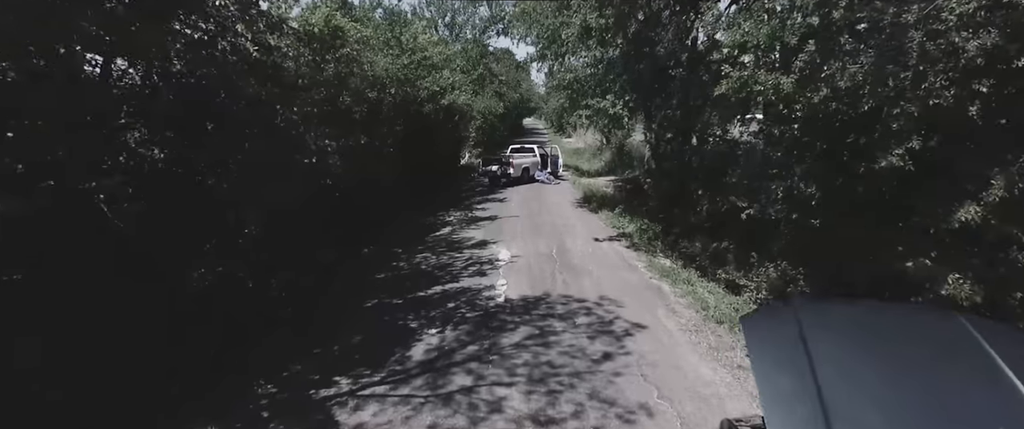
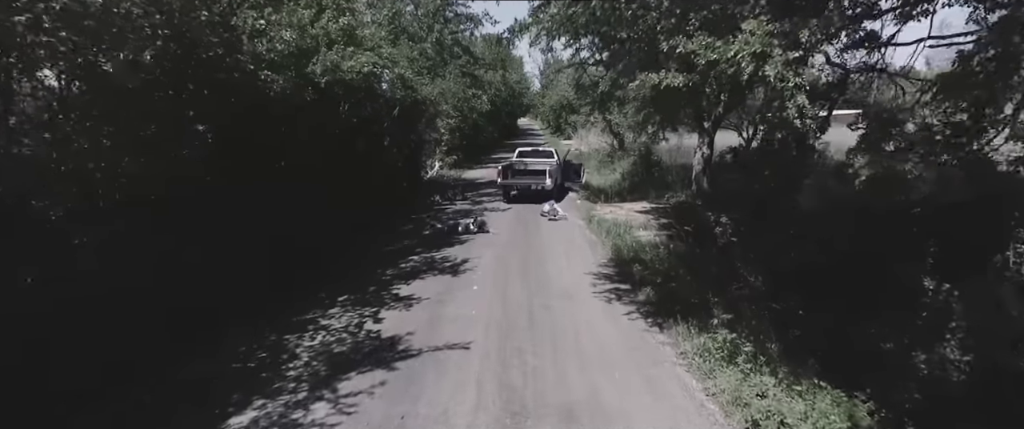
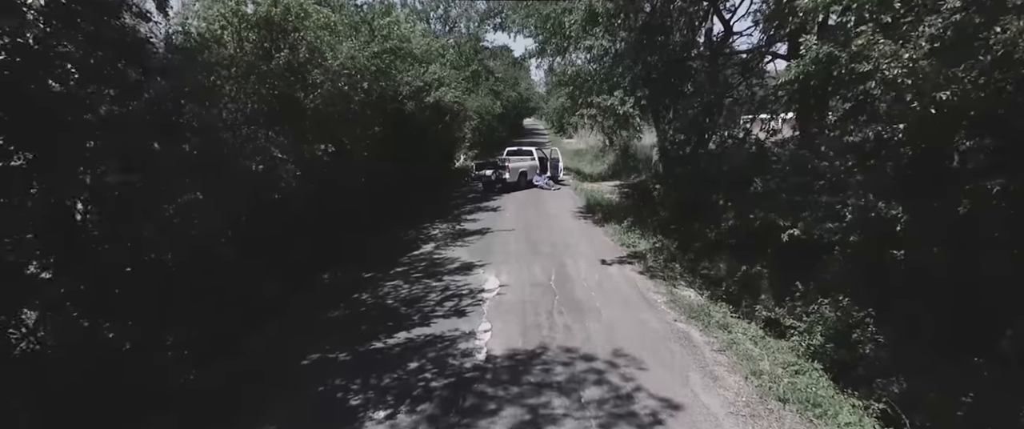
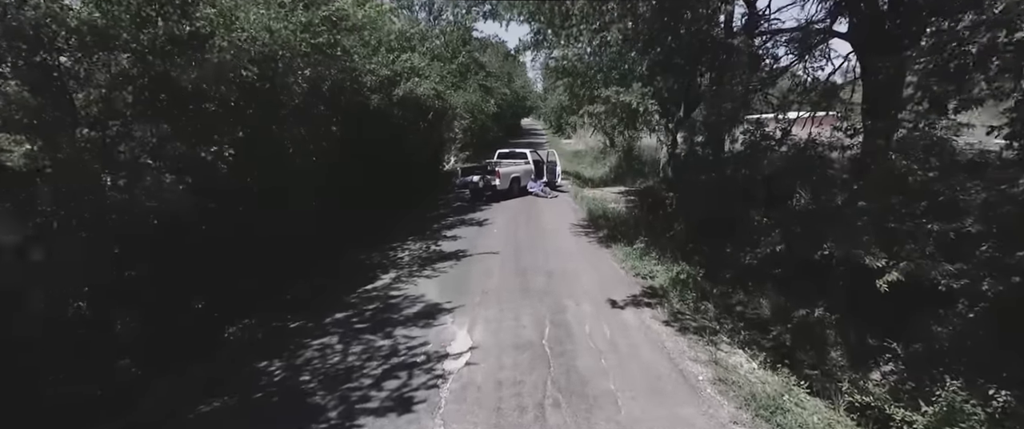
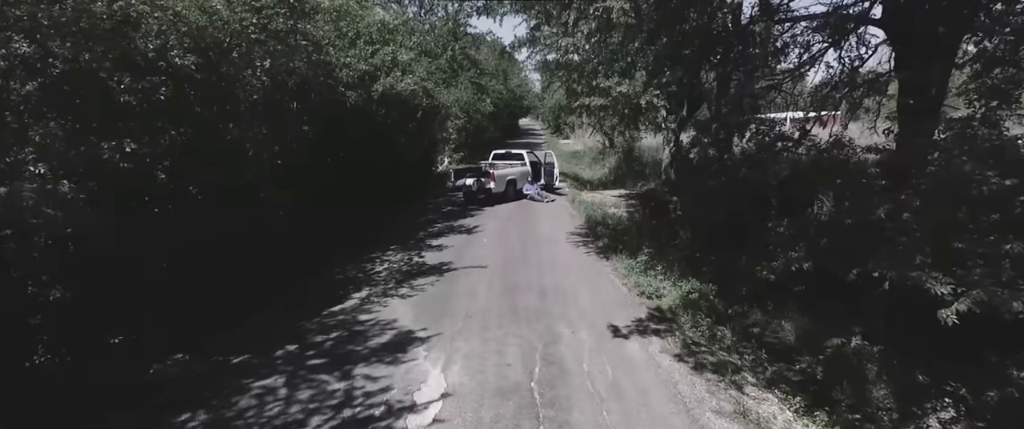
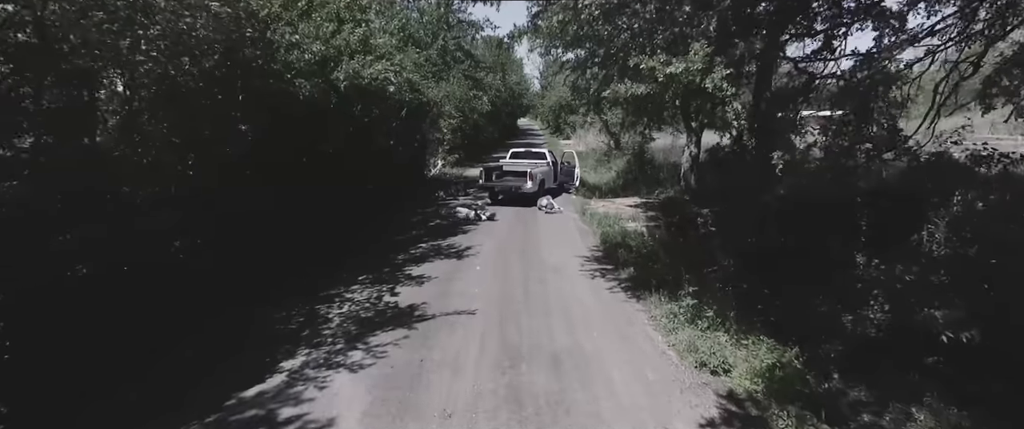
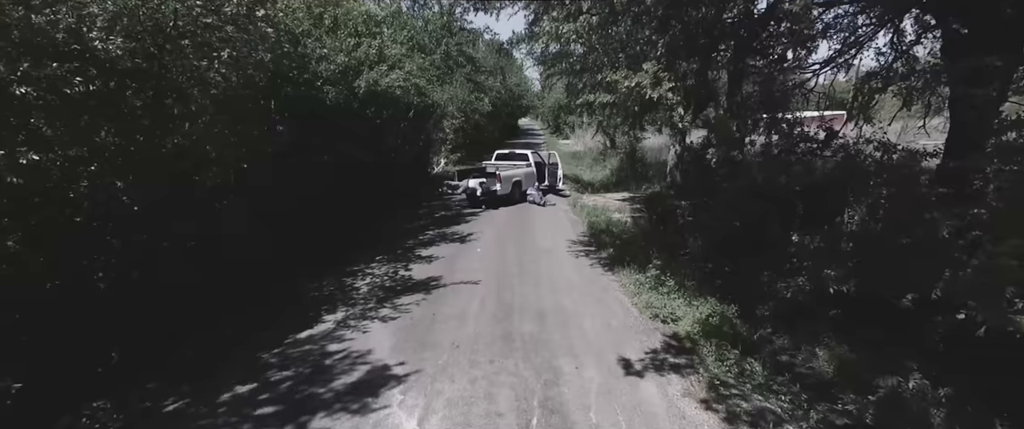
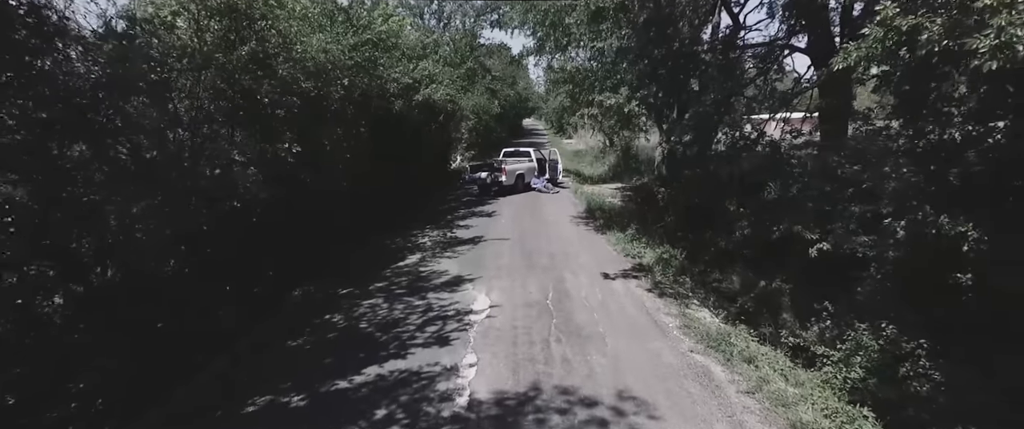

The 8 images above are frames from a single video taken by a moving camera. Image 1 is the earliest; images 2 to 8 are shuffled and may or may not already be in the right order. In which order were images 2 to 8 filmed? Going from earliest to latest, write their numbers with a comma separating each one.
3, 8, 4, 5, 7, 6, 2
